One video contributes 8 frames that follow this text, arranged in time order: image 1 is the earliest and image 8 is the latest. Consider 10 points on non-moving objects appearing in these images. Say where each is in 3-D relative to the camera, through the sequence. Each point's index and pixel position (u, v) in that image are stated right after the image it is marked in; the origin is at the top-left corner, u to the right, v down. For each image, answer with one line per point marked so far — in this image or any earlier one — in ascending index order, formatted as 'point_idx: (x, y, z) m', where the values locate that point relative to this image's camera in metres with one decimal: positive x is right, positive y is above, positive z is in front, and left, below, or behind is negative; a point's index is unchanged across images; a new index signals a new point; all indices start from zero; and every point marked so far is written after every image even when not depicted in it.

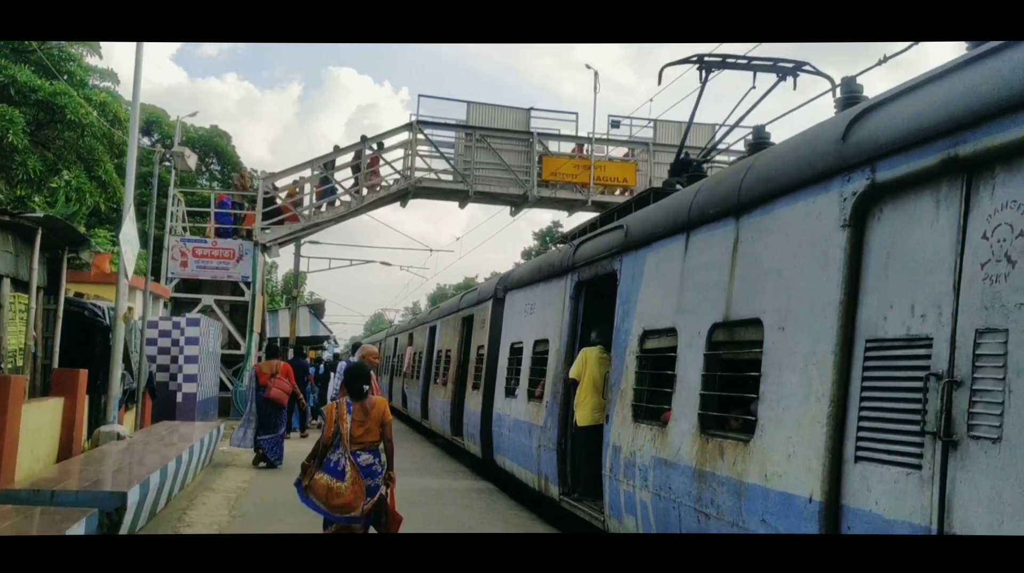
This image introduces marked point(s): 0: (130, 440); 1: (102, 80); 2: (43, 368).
0: (-3.8, -1.5, +10.5) m
1: (-5.8, +2.9, +14.9) m
2: (-5.1, -0.9, +11.4) m
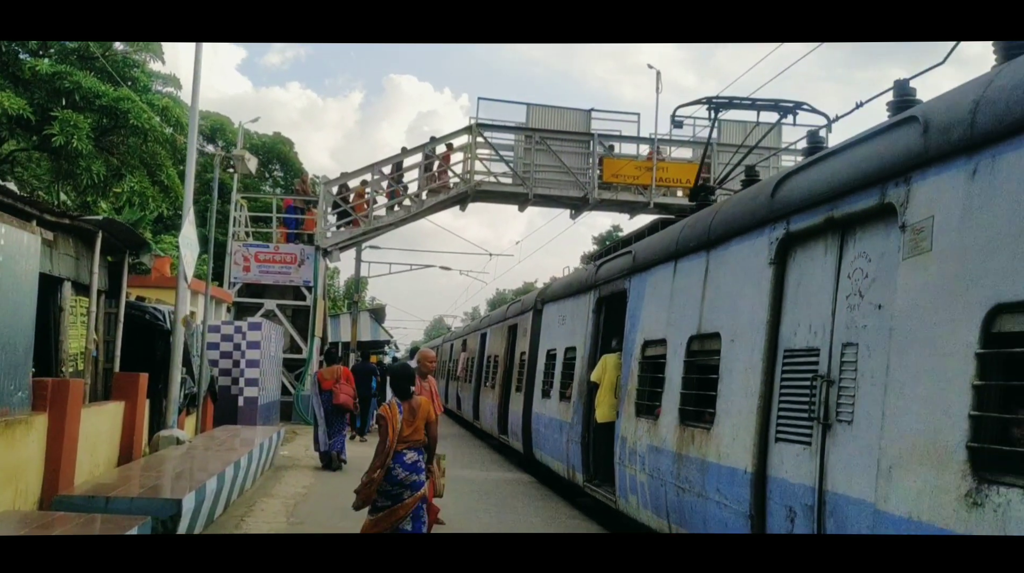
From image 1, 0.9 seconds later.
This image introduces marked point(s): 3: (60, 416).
0: (-3.2, -1.6, +10.5) m
1: (-4.9, +2.8, +15.0) m
2: (-4.4, -0.9, +11.4) m
3: (-3.6, -1.0, +8.4) m
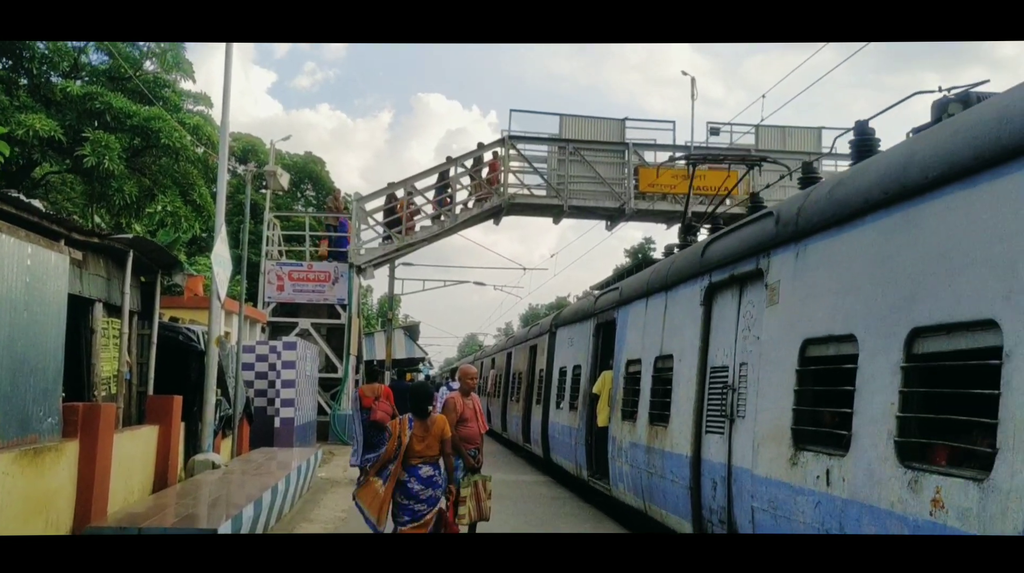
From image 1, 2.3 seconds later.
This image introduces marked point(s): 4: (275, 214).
0: (-2.7, -1.8, +10.2) m
1: (-4.4, +2.6, +14.8) m
2: (-3.9, -1.1, +11.2) m
3: (-3.2, -1.2, +8.1) m
4: (-4.2, +1.3, +19.0) m
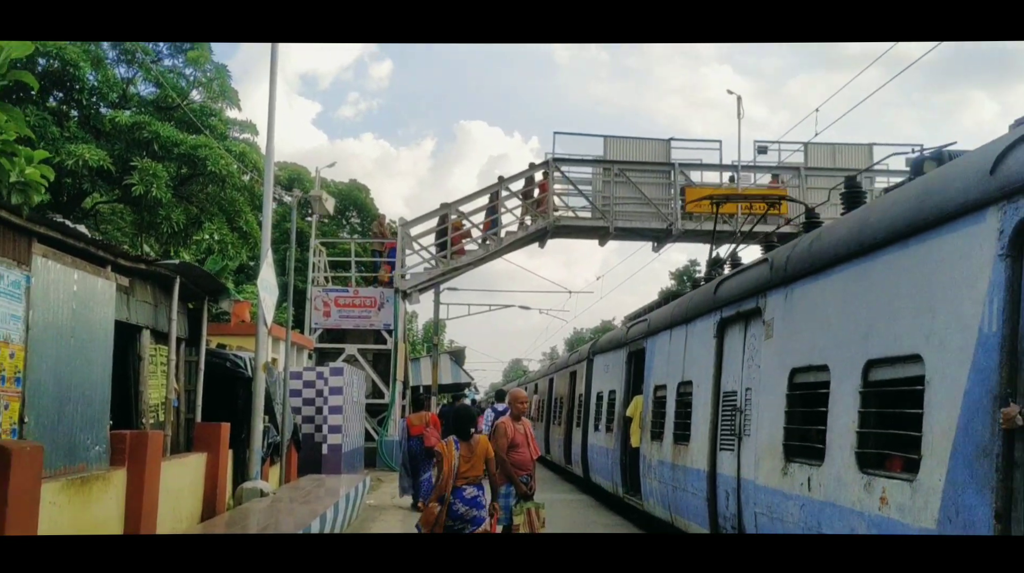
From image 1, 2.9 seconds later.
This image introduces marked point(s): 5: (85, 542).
0: (-2.2, -2.0, +10.1) m
1: (-3.8, +2.2, +14.9) m
2: (-3.4, -1.4, +11.1) m
3: (-2.8, -1.4, +8.0) m
4: (-3.4, +0.8, +19.0) m
5: (-2.9, -1.7, +7.3) m
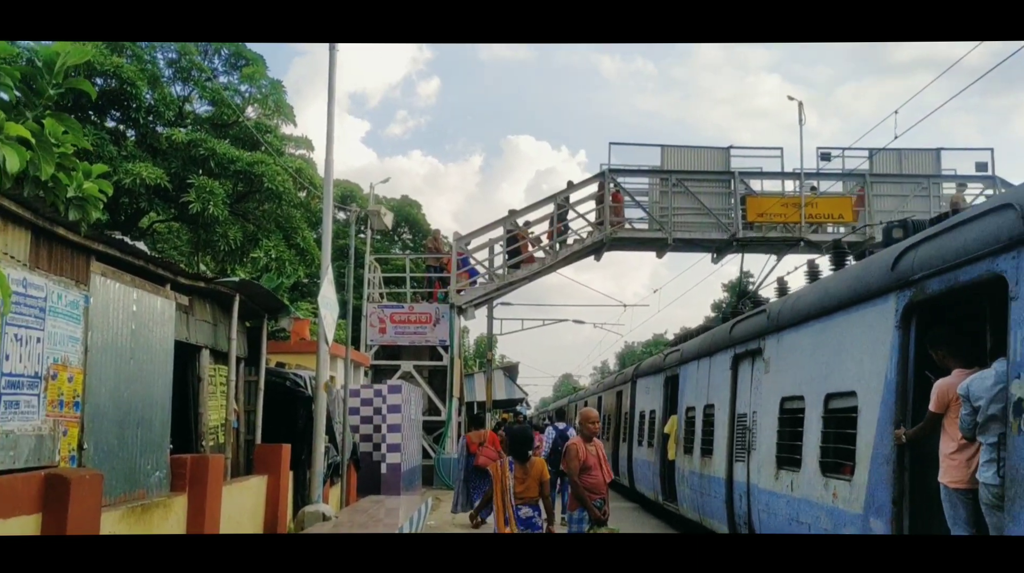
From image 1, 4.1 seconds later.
0: (-1.6, -2.2, +9.8) m
1: (-3.0, +1.9, +14.7) m
2: (-2.7, -1.6, +10.9) m
3: (-2.3, -1.5, +7.8) m
4: (-2.4, +0.5, +18.8) m
5: (-2.4, -1.9, +7.0) m
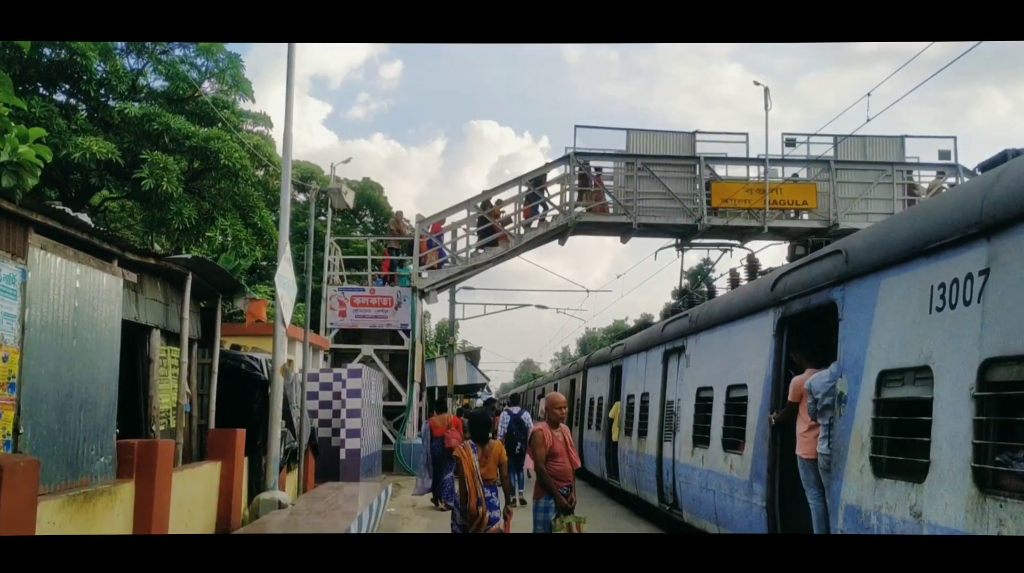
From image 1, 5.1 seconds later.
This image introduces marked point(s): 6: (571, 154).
0: (-1.9, -2.0, +9.5) m
1: (-3.5, +2.2, +14.3) m
2: (-3.1, -1.4, +10.5) m
3: (-2.6, -1.4, +7.4) m
4: (-3.0, +0.8, +18.4) m
5: (-2.7, -1.7, +6.7) m
6: (+1.0, +2.3, +18.3) m
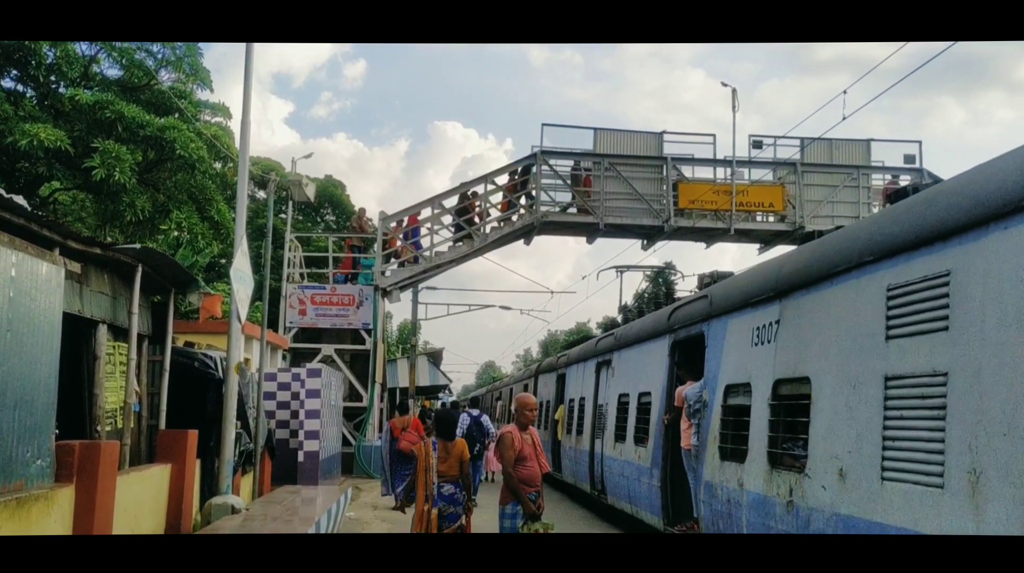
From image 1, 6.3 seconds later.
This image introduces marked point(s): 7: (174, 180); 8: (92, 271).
0: (-2.2, -1.9, +9.1) m
1: (-3.9, +2.2, +13.8) m
2: (-3.4, -1.3, +10.1) m
3: (-2.8, -1.3, +7.0) m
4: (-3.6, +0.9, +18.0) m
5: (-2.9, -1.7, +6.2) m
6: (+0.4, +2.3, +18.0) m
7: (-3.6, +1.2, +11.2) m
8: (-3.2, +0.1, +8.1) m
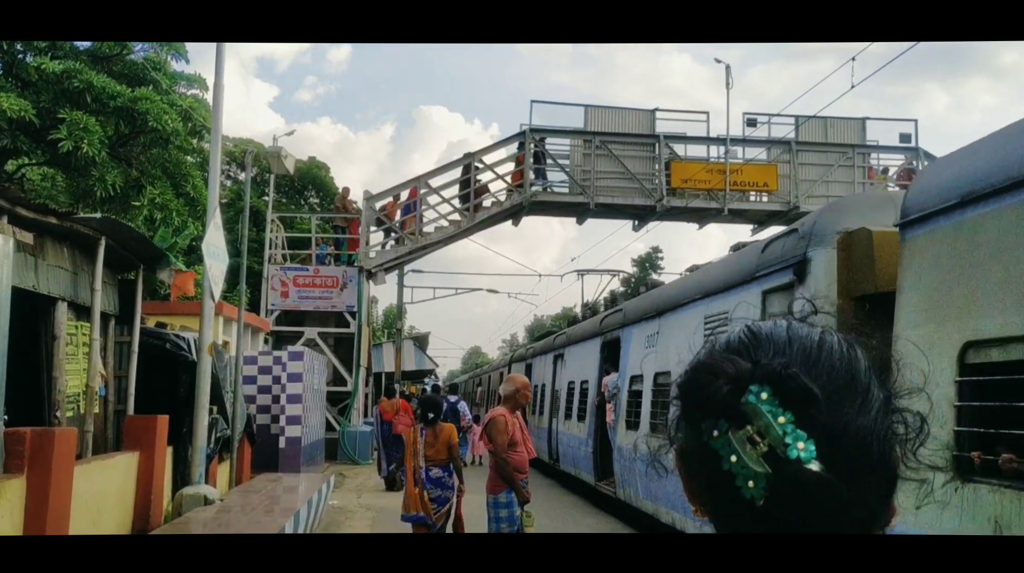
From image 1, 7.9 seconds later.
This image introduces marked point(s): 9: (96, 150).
0: (-2.3, -1.7, +8.5) m
1: (-4.0, +2.5, +13.2) m
2: (-3.5, -1.1, +9.5) m
3: (-2.8, -1.2, +6.5) m
4: (-3.8, +1.2, +17.4) m
5: (-2.9, -1.5, +5.7) m
6: (+0.2, +2.6, +17.4) m
7: (-3.7, +1.4, +10.6) m
8: (-3.3, +0.3, +7.6) m
9: (-4.0, +1.3, +10.1) m
